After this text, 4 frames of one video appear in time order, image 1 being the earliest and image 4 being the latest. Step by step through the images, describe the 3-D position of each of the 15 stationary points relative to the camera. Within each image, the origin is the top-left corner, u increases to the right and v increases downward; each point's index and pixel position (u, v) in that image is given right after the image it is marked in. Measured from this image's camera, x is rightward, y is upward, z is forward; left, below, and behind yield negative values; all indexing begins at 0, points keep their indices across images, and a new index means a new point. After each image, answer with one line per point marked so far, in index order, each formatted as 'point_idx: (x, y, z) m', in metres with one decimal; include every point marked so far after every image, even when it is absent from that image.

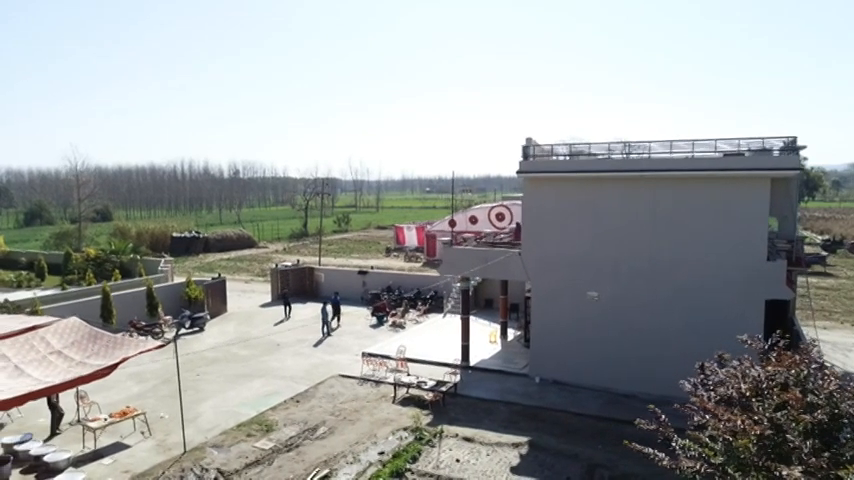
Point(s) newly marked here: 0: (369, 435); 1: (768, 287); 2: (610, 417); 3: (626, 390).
0: (-1.3, -4.3, +13.5) m
1: (+8.0, -1.1, +14.2) m
2: (+4.3, -4.1, +14.1) m
3: (+5.1, -3.9, +15.7) m
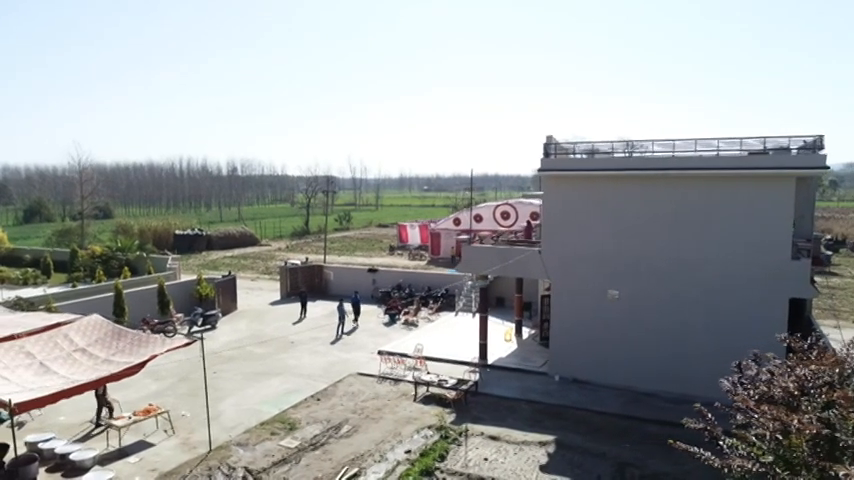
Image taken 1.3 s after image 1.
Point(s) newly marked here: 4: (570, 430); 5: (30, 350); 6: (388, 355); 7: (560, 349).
0: (-0.7, -4.3, +13.4) m
1: (+8.5, -1.1, +14.2) m
2: (+4.8, -4.1, +14.0) m
3: (+5.7, -3.8, +15.7) m
4: (+3.2, -4.2, +13.5) m
5: (-7.8, -2.1, +11.8) m
6: (-1.1, -3.4, +17.8) m
7: (+3.6, -3.0, +16.6) m
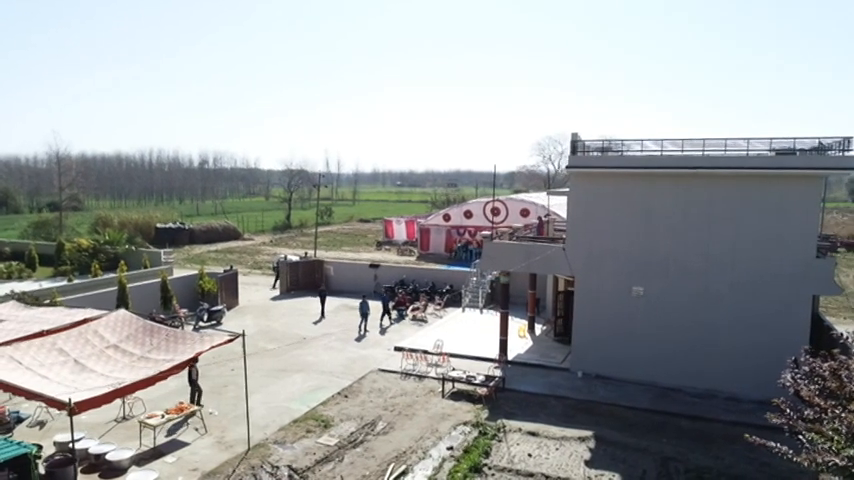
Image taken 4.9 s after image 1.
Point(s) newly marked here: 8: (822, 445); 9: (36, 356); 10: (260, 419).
0: (+0.1, -4.2, +13.3) m
1: (+9.3, -1.0, +14.6) m
2: (+5.6, -4.0, +14.2) m
3: (+6.4, -3.8, +15.9) m
4: (+4.0, -4.1, +13.6) m
5: (-6.8, -2.0, +11.4) m
6: (-0.5, -3.3, +17.7) m
7: (+4.3, -2.9, +16.7) m
8: (+5.2, -2.7, +7.9) m
9: (-7.0, -2.1, +10.9) m
10: (-3.8, -4.1, +13.7) m
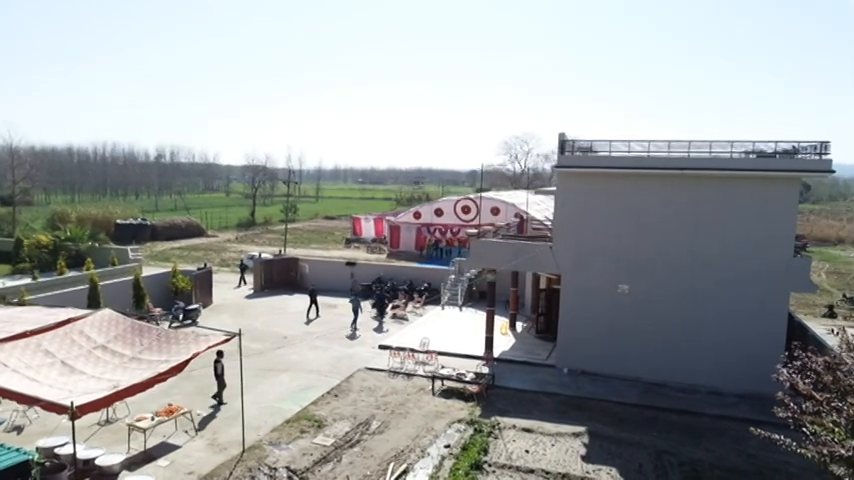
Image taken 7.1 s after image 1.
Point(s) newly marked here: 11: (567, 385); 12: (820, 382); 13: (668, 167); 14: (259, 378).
0: (0.0, -4.1, +13.3) m
1: (+9.2, -1.0, +15.2) m
2: (+5.4, -4.0, +14.6) m
3: (+6.1, -3.8, +16.3) m
4: (+3.9, -4.1, +13.8) m
5: (-6.8, -1.9, +10.9) m
6: (-0.9, -3.2, +17.6) m
7: (+4.0, -2.9, +17.0) m
8: (+5.4, -2.7, +8.3) m
9: (-6.9, -2.0, +10.4) m
10: (-3.9, -4.0, +13.4) m
11: (+3.7, -3.8, +15.9) m
12: (+6.1, -2.2, +9.5) m
13: (+6.2, +1.9, +15.7) m
14: (-4.4, -3.6, +15.9) m
